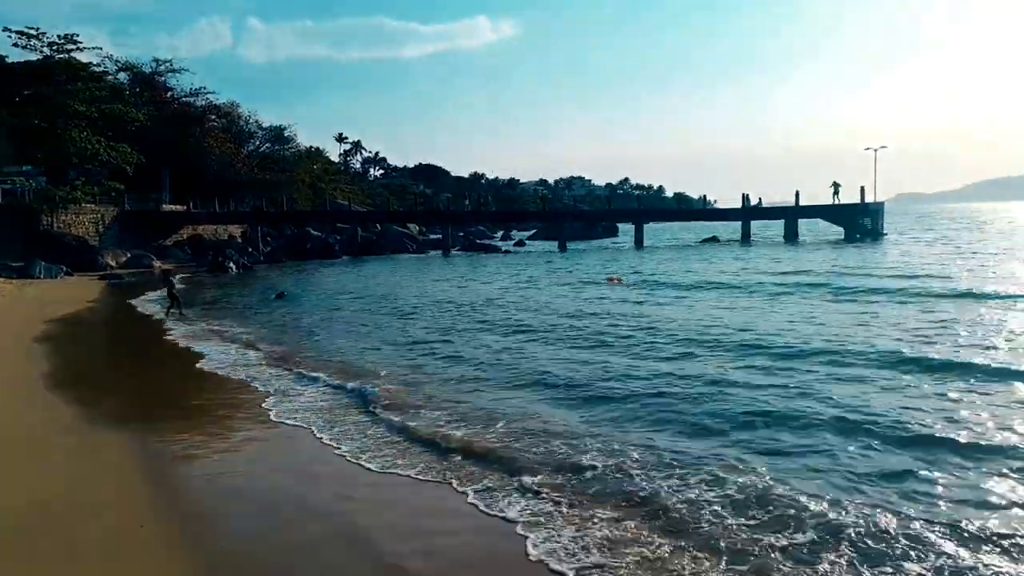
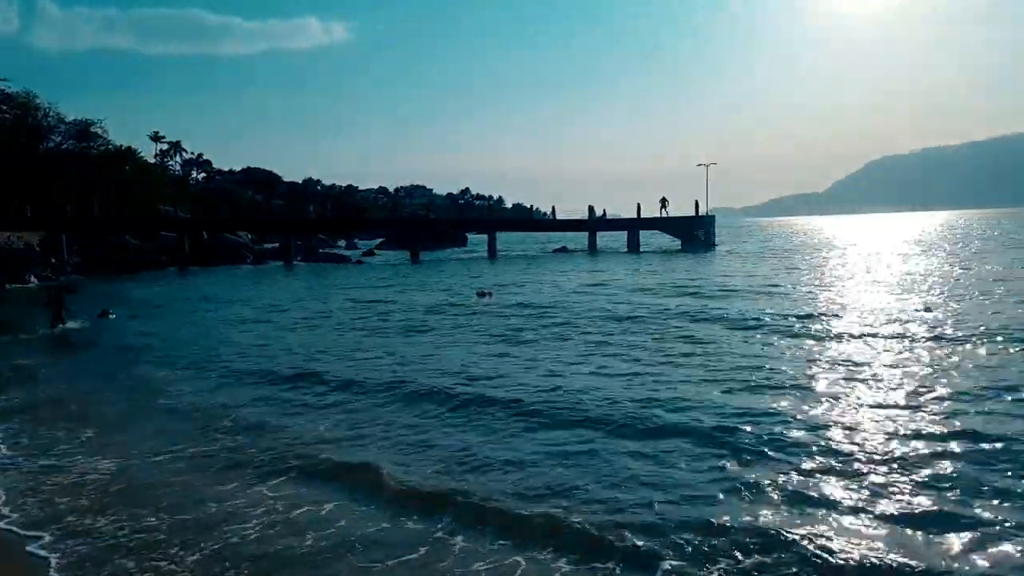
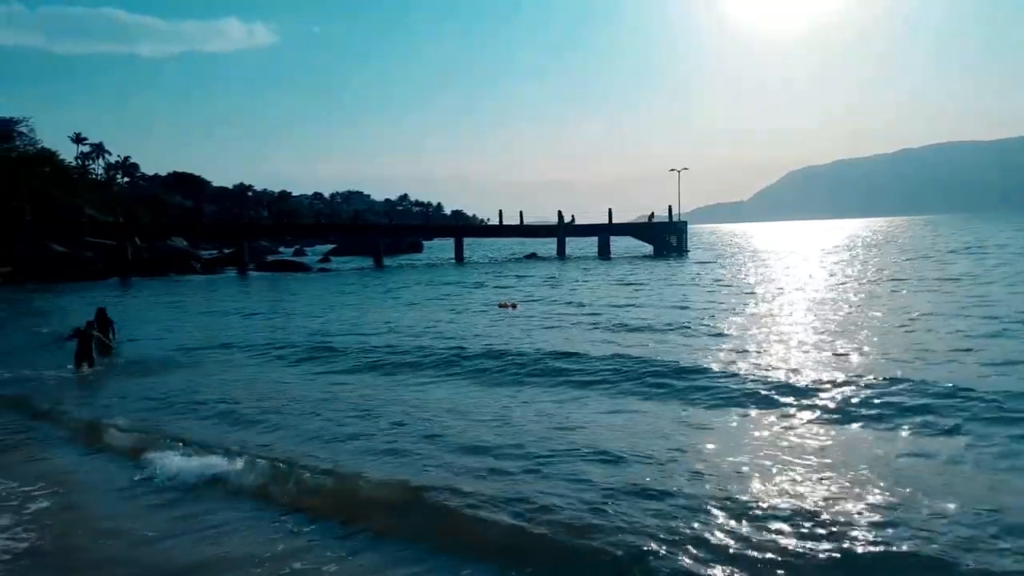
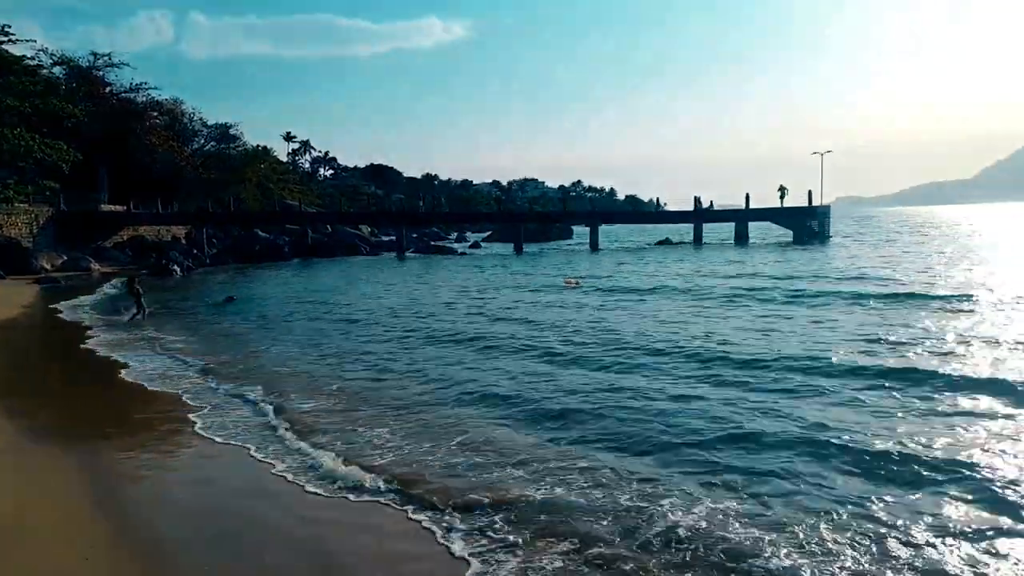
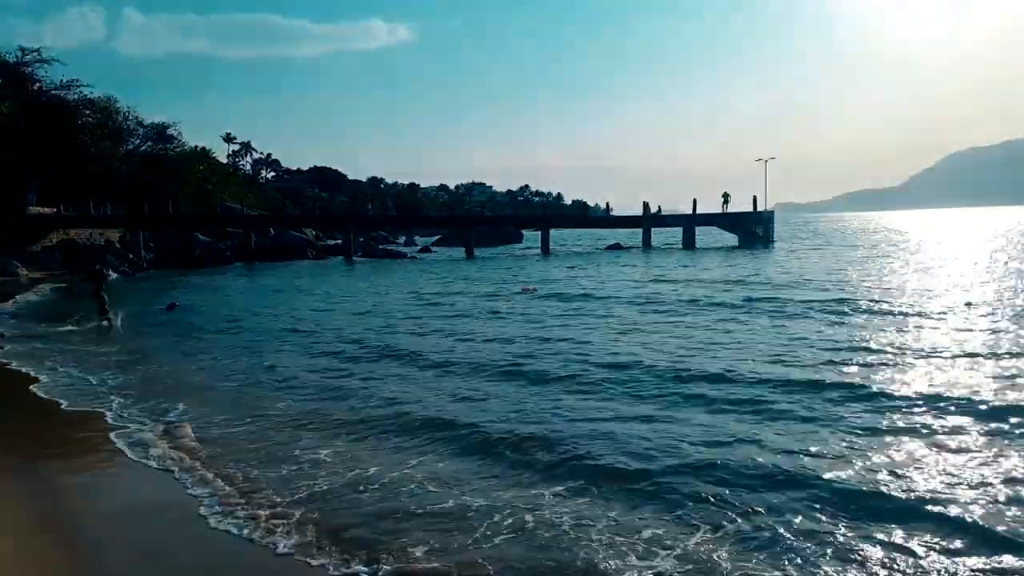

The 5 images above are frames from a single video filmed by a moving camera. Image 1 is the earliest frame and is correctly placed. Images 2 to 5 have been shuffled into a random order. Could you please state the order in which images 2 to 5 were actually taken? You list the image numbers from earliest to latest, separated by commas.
4, 5, 2, 3
